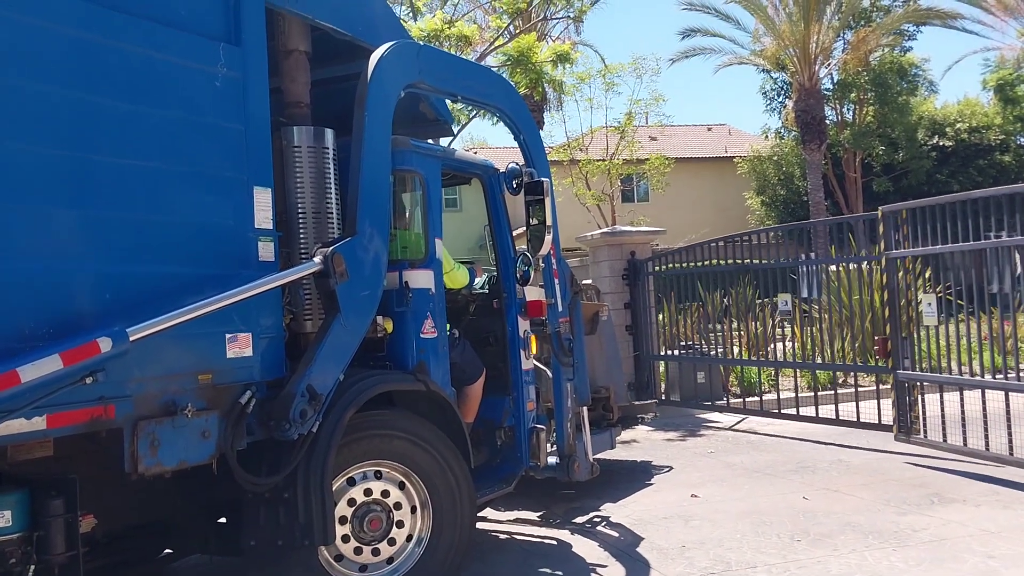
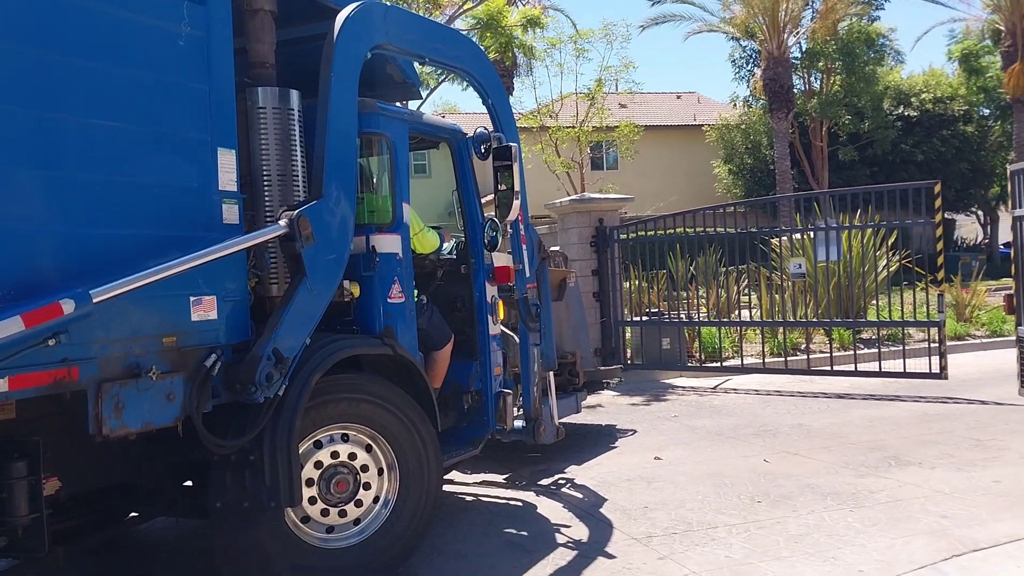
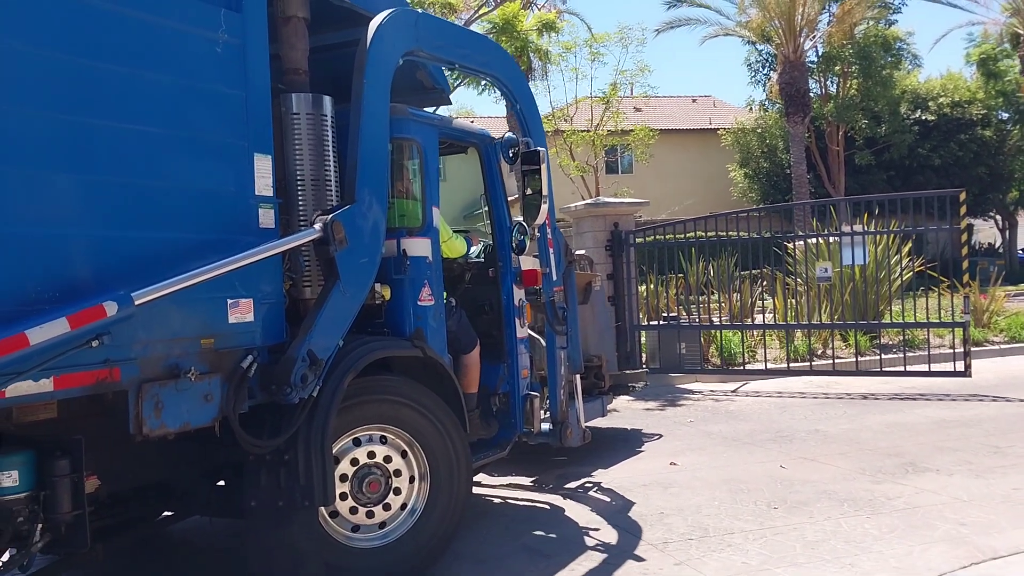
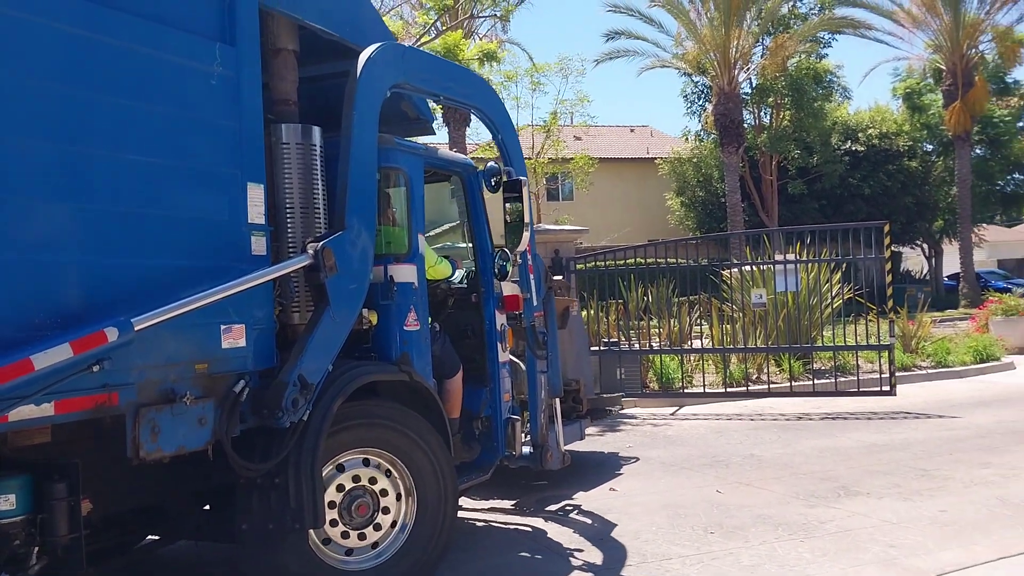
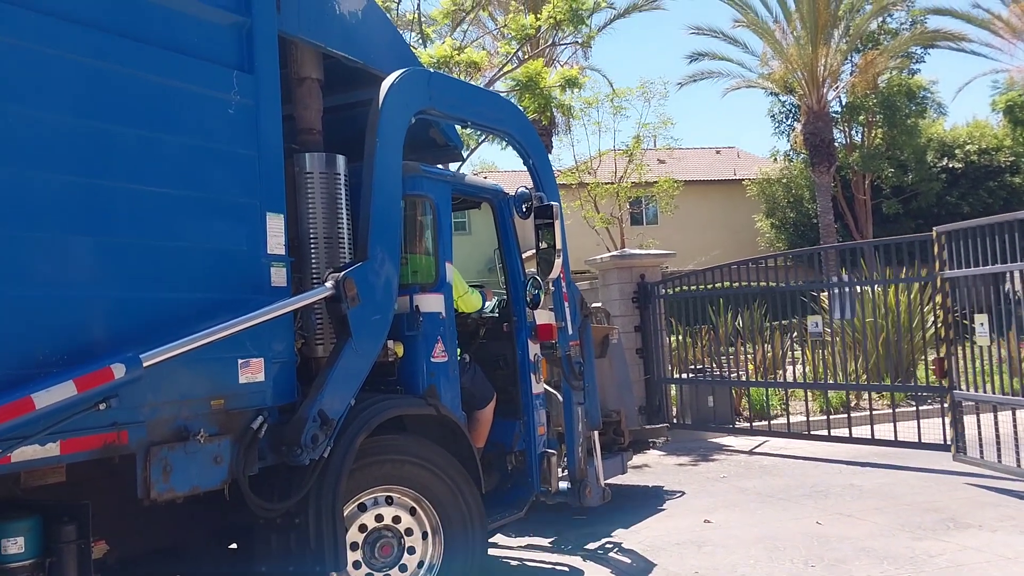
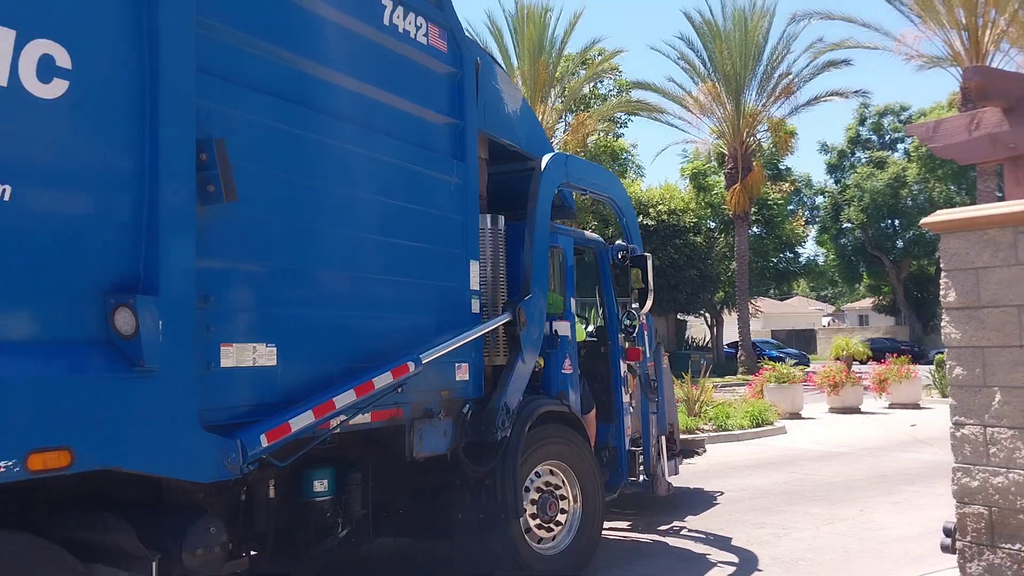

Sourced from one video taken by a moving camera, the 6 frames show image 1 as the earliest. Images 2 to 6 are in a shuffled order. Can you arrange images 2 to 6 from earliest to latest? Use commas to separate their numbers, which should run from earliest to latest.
5, 2, 3, 4, 6
